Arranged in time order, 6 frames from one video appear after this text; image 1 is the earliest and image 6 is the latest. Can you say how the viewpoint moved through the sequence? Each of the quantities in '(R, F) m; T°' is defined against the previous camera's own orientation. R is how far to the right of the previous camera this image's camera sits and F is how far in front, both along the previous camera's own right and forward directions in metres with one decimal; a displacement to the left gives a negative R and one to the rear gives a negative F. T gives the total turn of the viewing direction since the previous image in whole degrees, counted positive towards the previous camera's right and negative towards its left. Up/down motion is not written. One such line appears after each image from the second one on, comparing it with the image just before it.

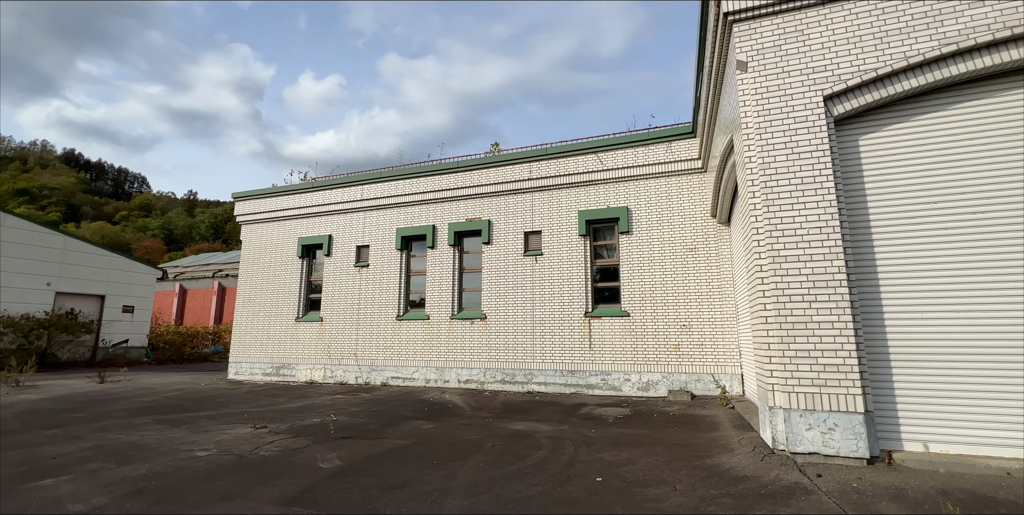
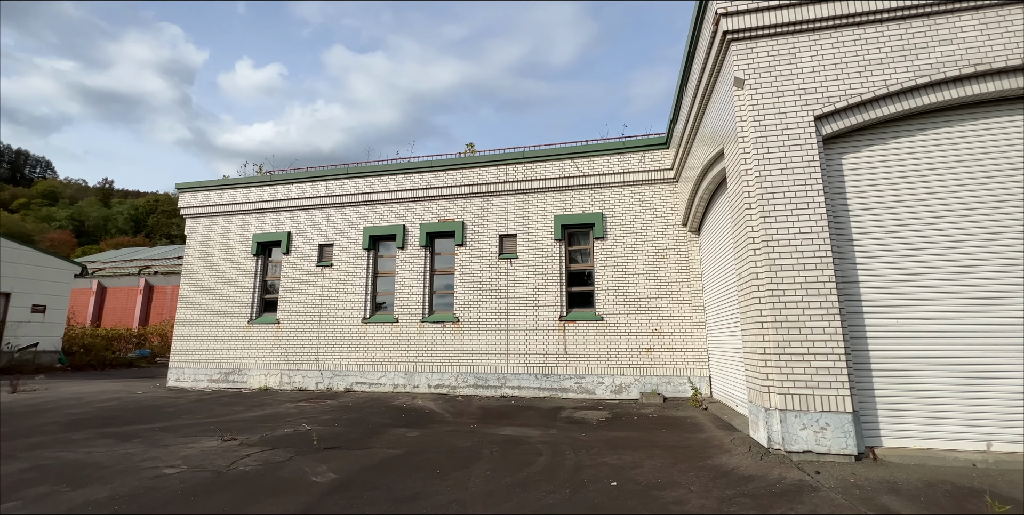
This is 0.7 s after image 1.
(-0.7, +0.1) m; +7°
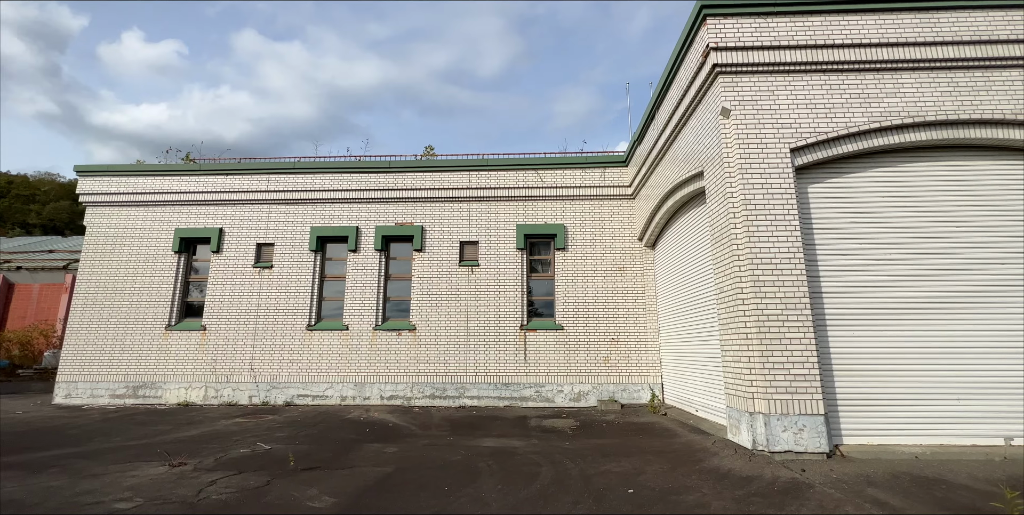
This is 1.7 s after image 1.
(-1.1, +0.1) m; +10°
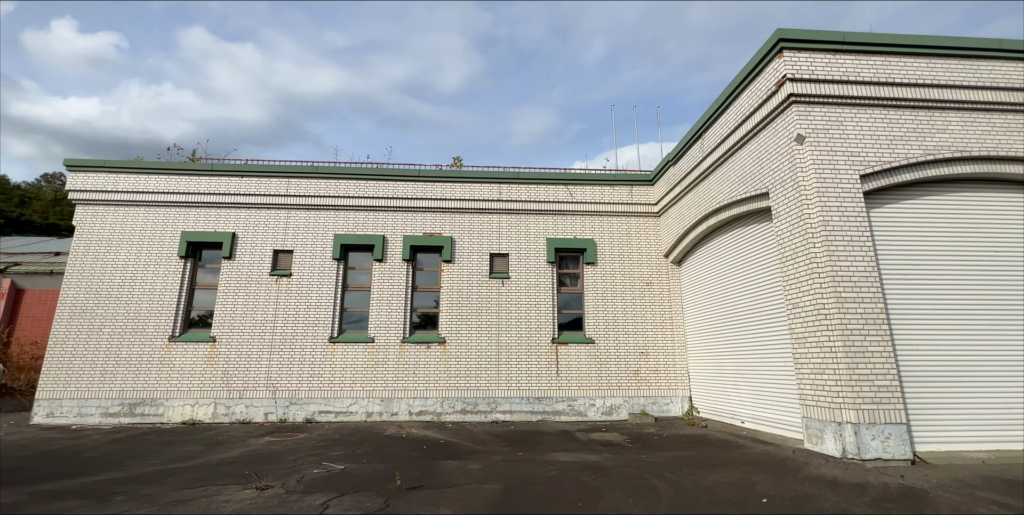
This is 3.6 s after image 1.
(-2.0, +0.1) m; +6°
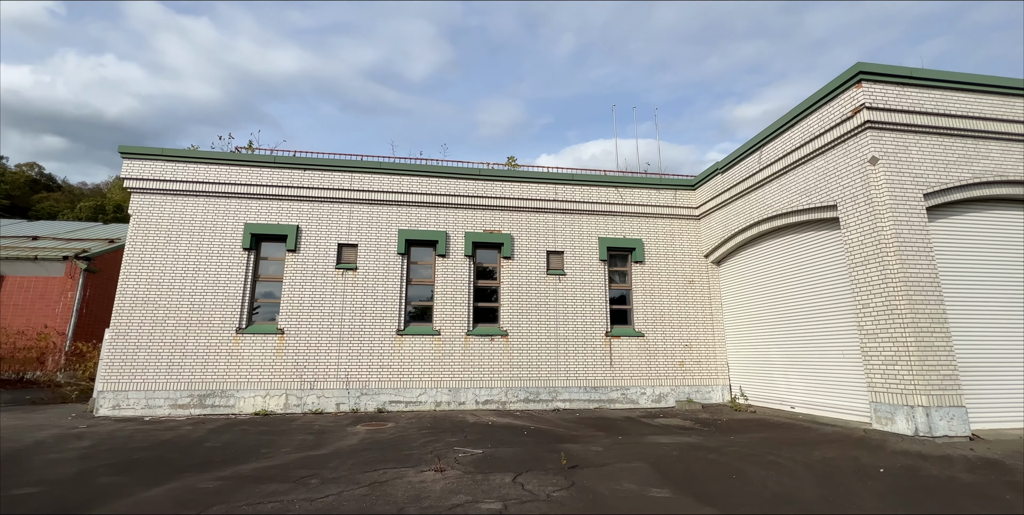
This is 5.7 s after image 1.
(-2.5, -0.5) m; +5°
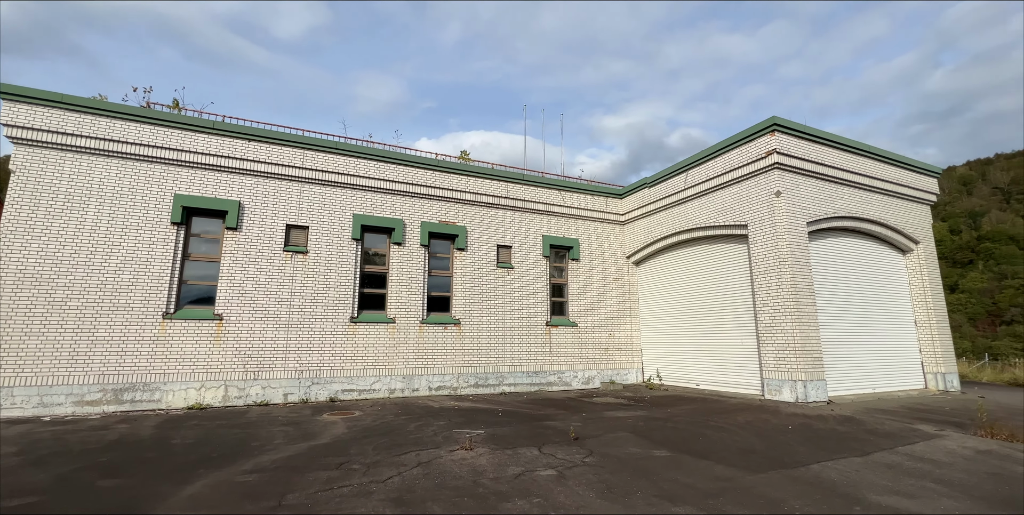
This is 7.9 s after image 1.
(-2.3, -0.3) m; +16°
